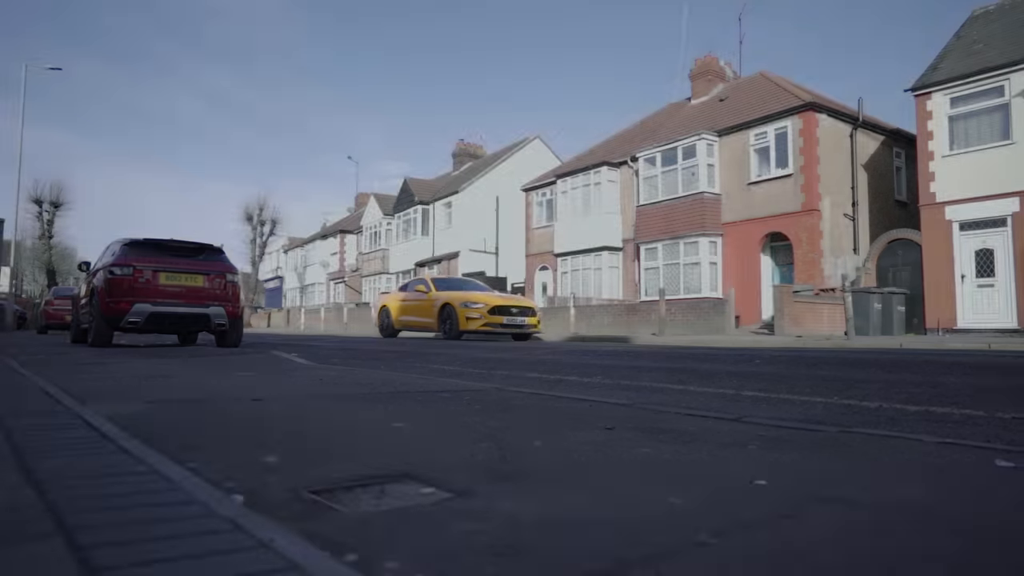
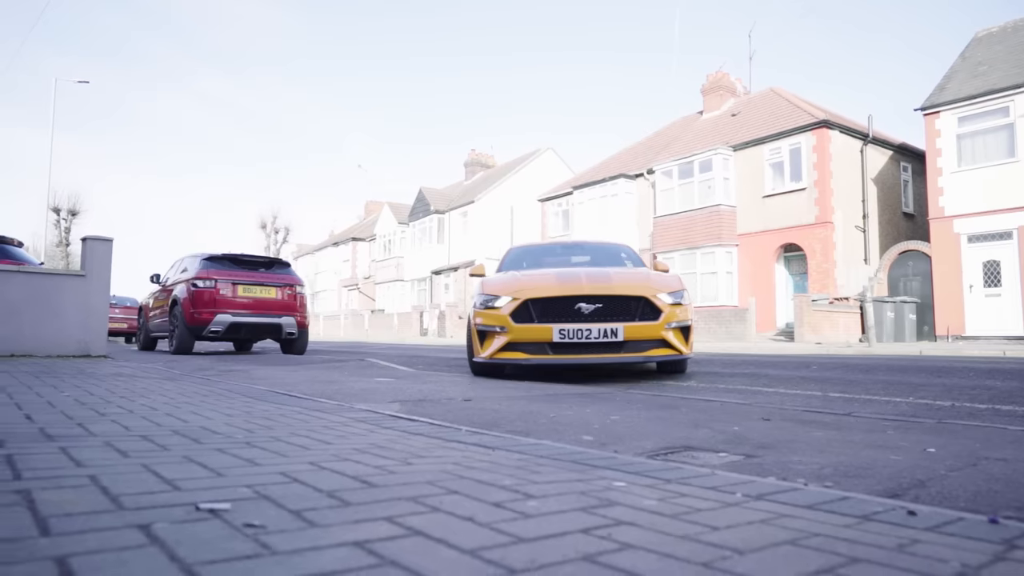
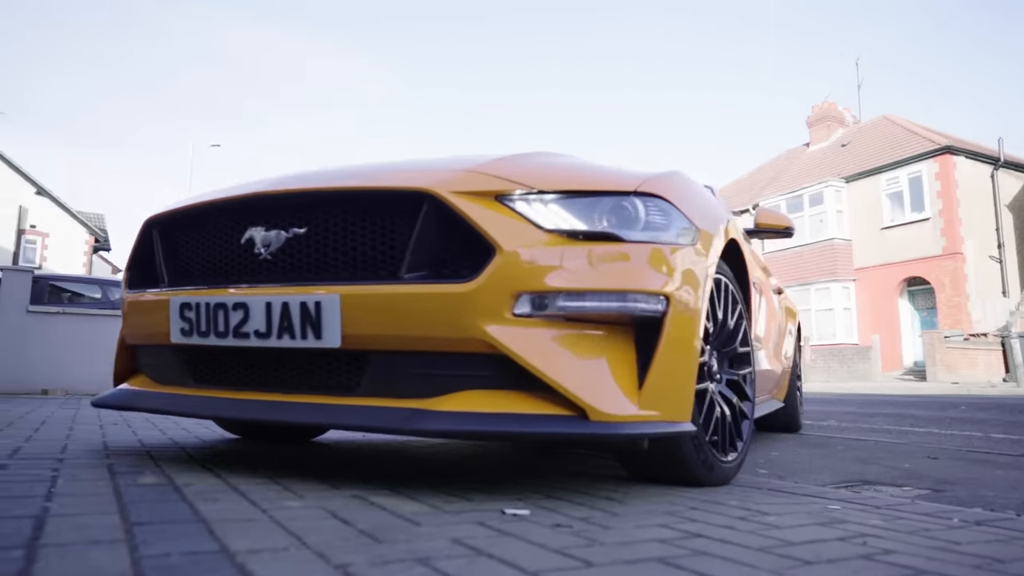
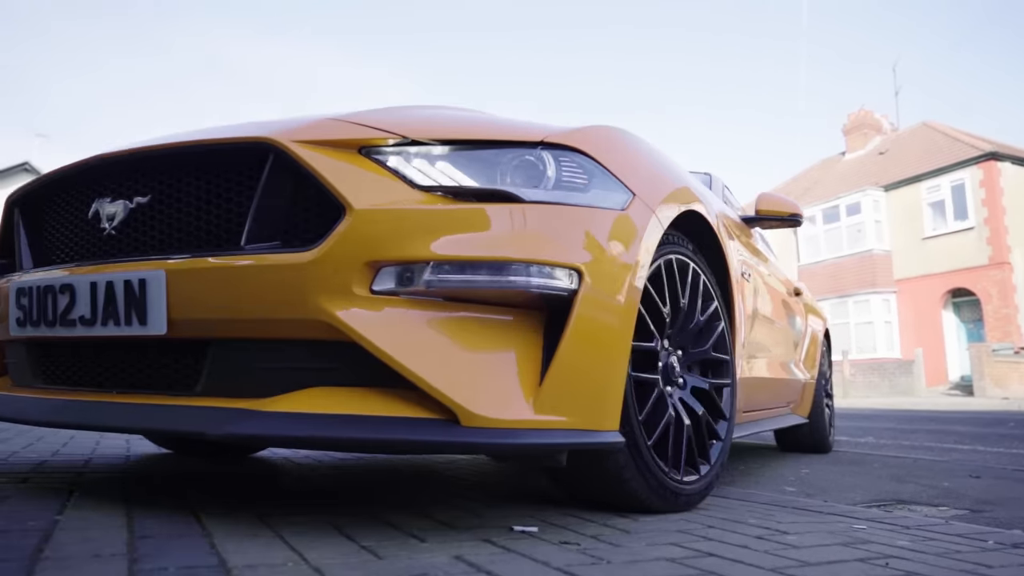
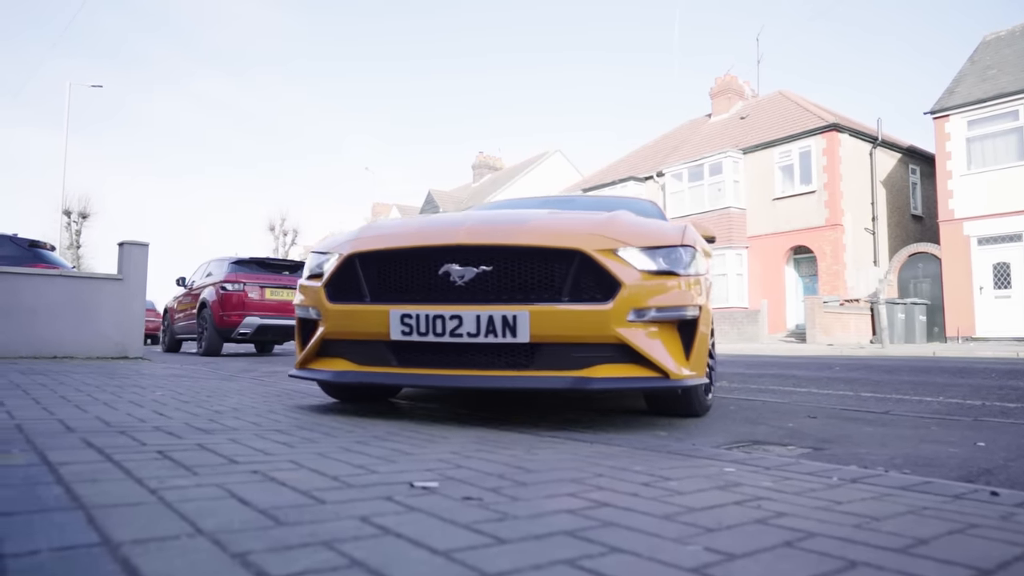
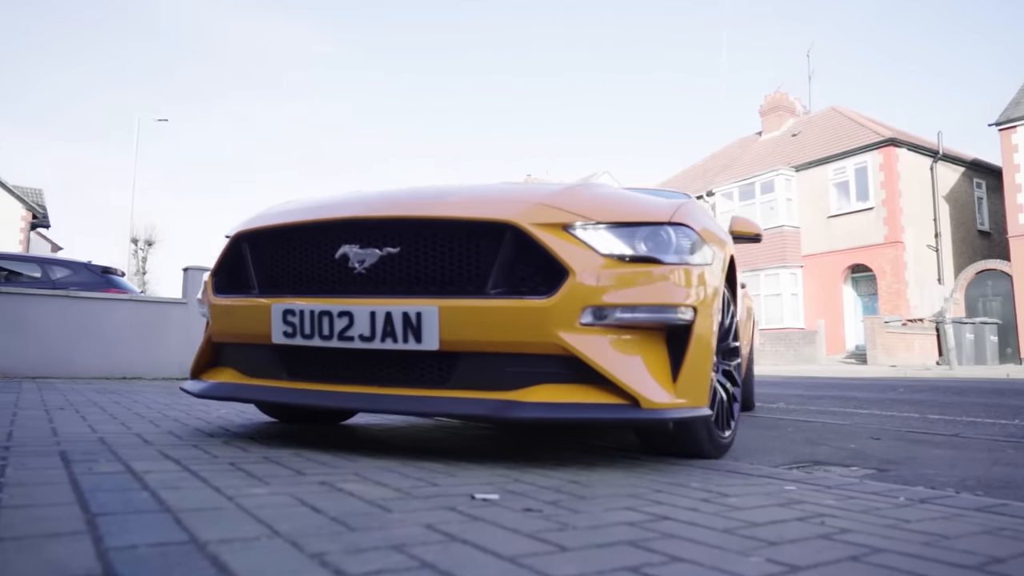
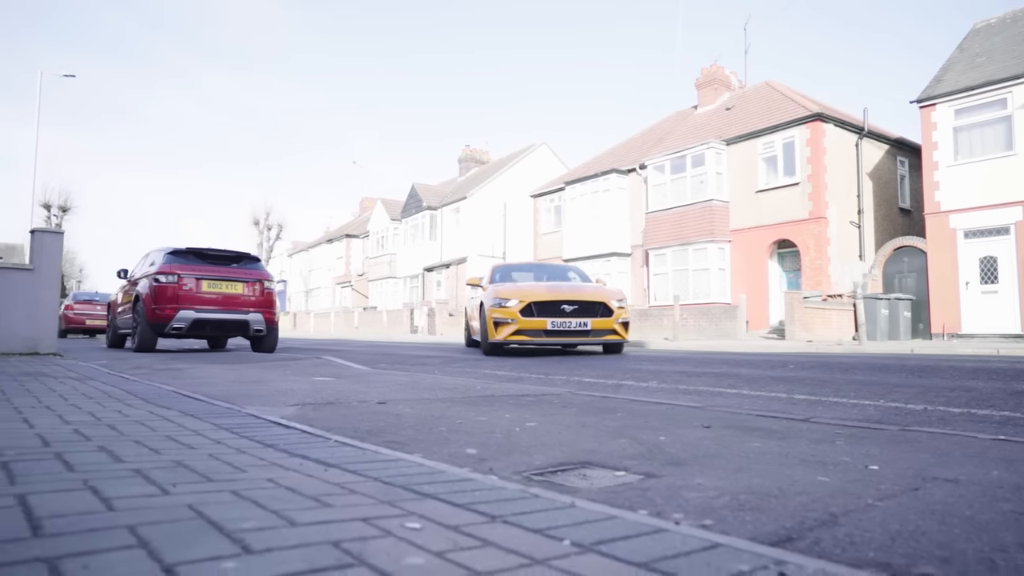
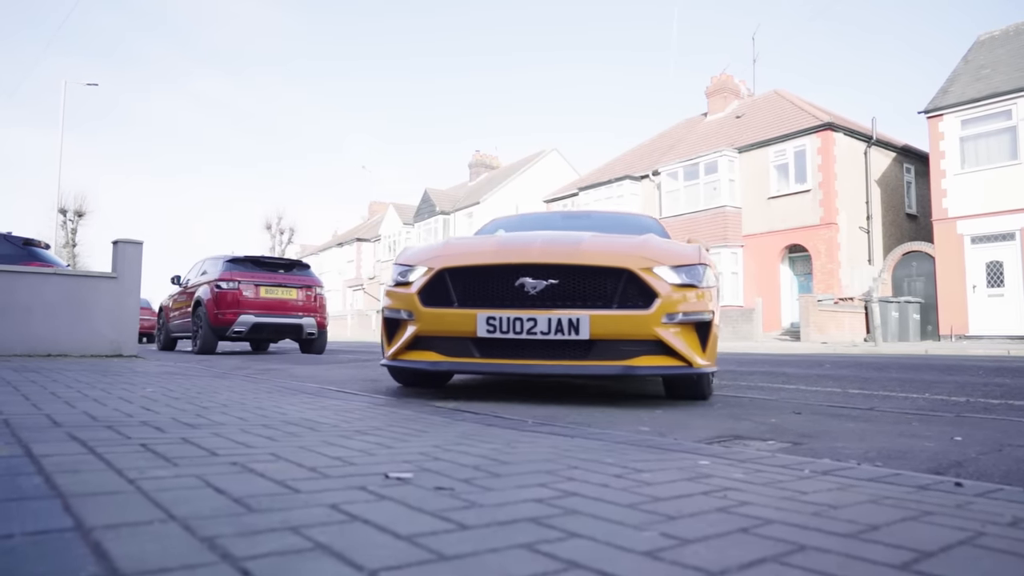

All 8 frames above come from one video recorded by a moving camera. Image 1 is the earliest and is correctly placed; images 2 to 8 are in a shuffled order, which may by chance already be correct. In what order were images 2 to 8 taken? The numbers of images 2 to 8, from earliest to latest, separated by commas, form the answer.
7, 2, 8, 5, 6, 3, 4
